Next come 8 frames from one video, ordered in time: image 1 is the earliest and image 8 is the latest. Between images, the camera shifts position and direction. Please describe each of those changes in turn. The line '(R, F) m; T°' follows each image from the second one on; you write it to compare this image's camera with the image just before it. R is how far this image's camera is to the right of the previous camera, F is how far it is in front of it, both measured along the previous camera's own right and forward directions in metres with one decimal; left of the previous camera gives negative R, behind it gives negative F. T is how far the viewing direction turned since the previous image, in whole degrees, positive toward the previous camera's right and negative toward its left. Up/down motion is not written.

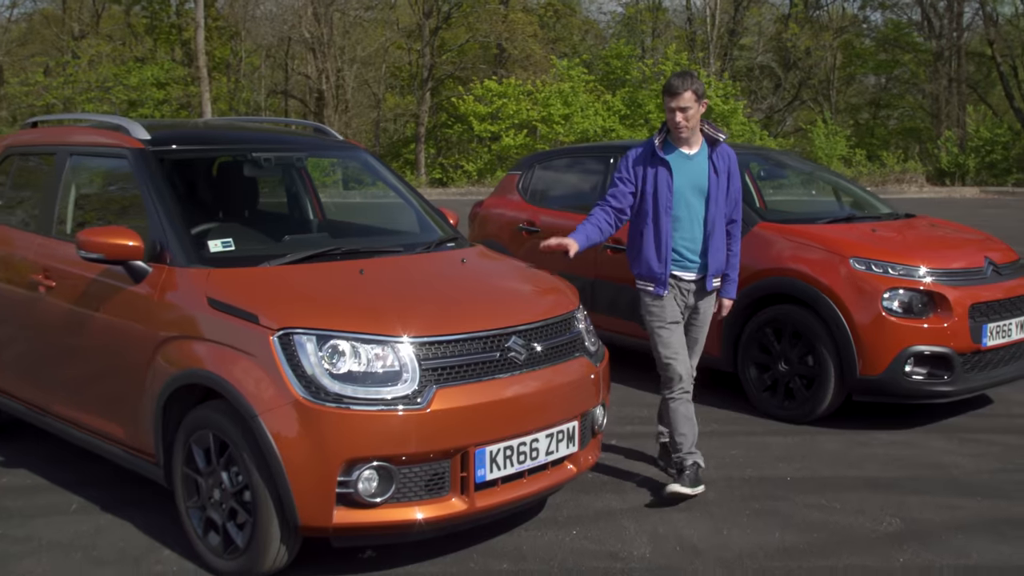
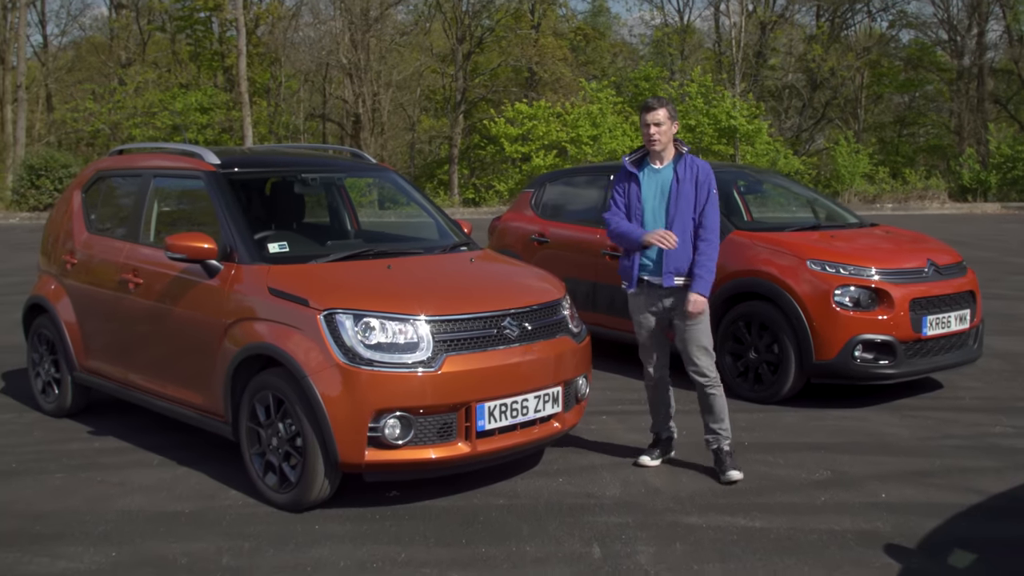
(+0.2, -0.9) m; -2°
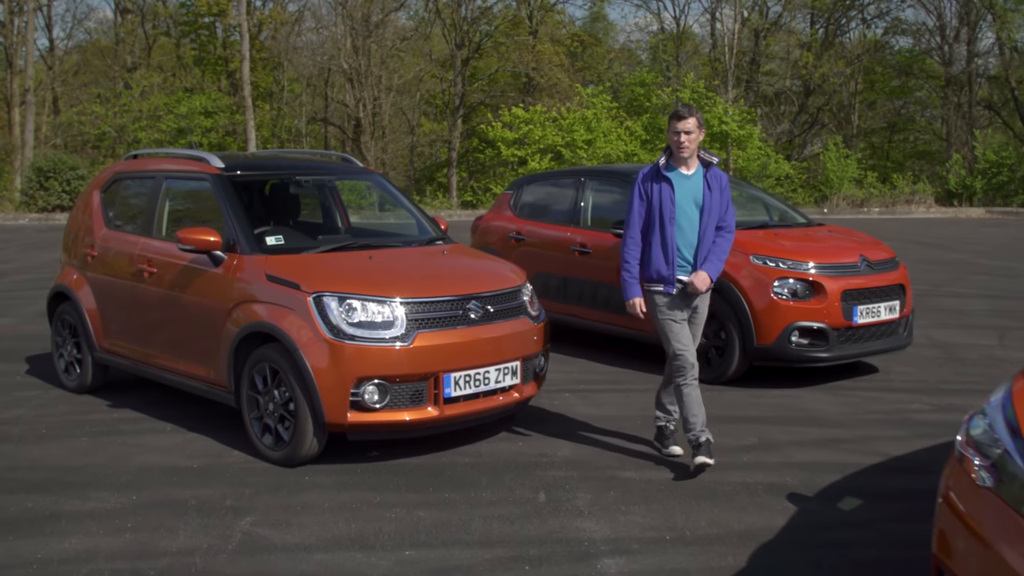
(+0.2, -0.7) m; 0°
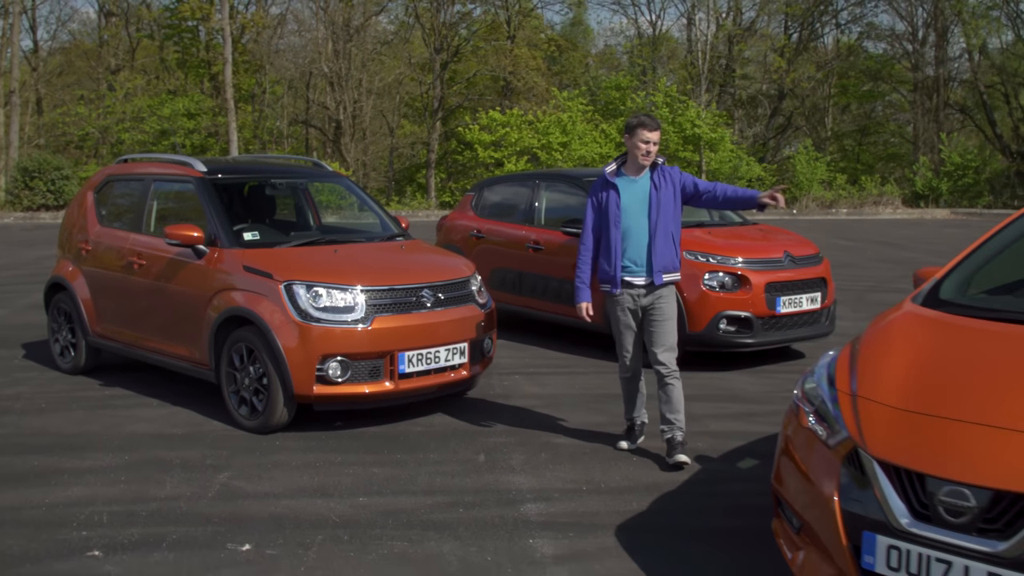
(+0.2, -0.7) m; +1°
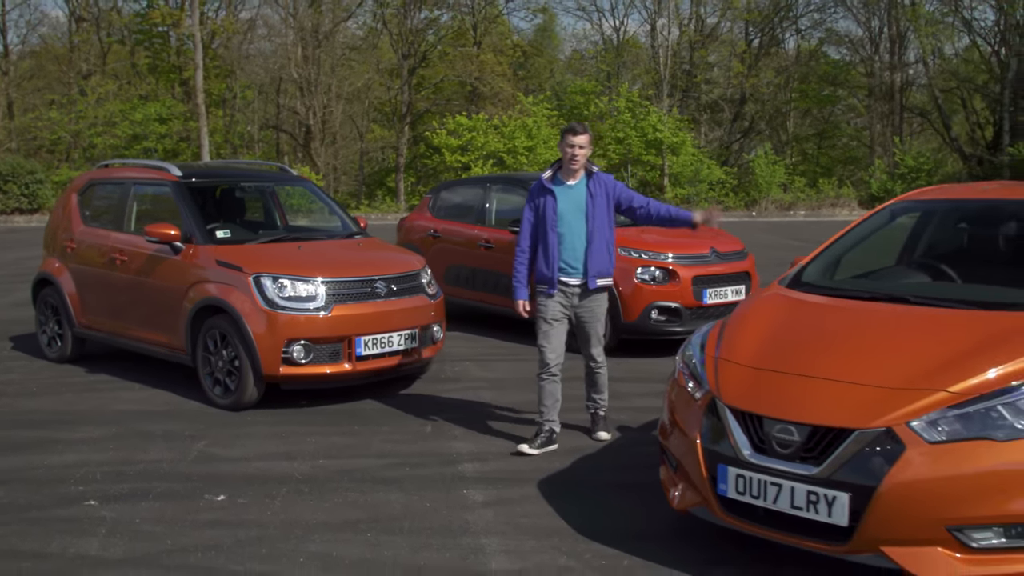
(+0.1, -0.7) m; +1°
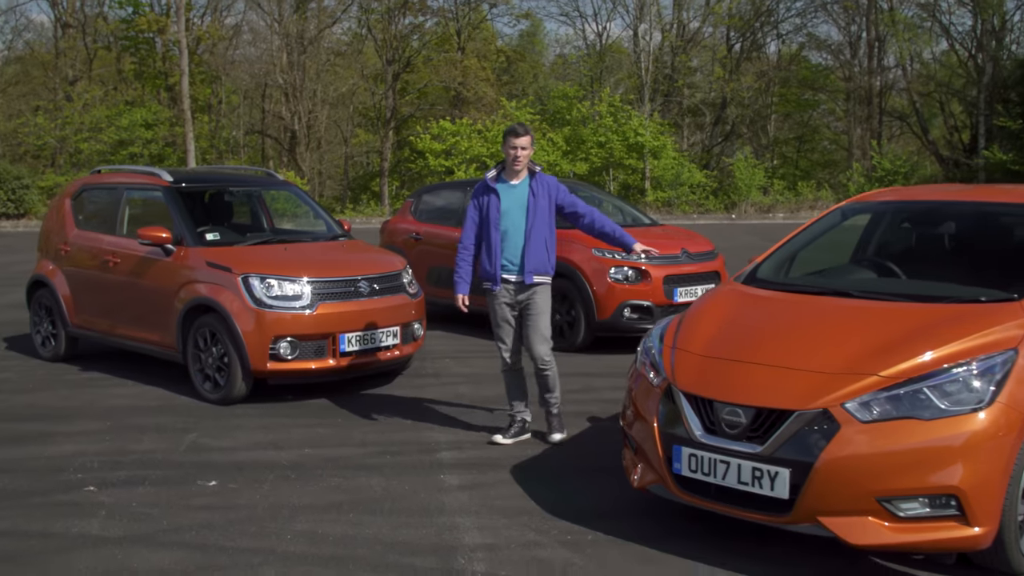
(+0.1, -0.3) m; +1°
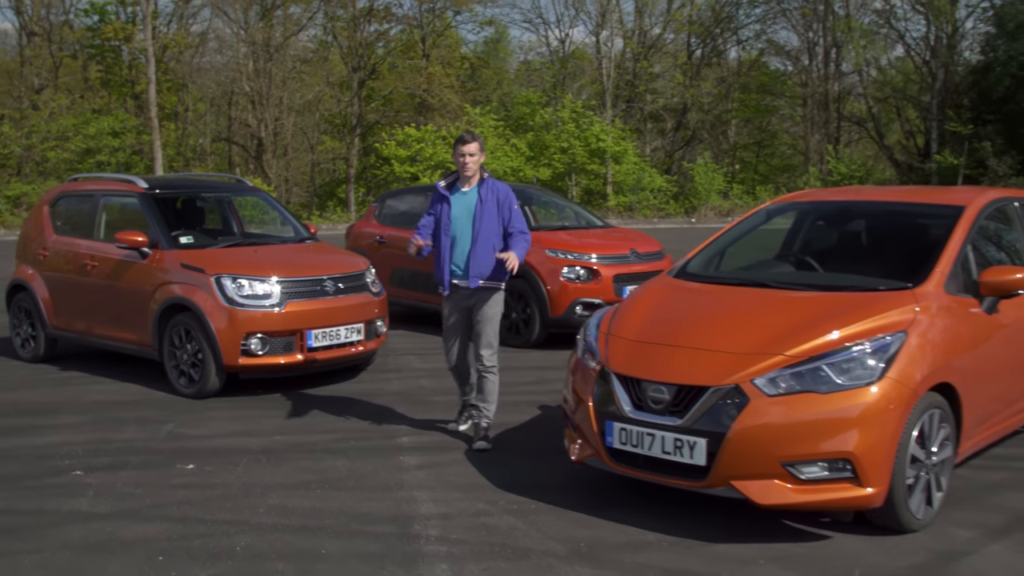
(+0.1, -0.5) m; +1°
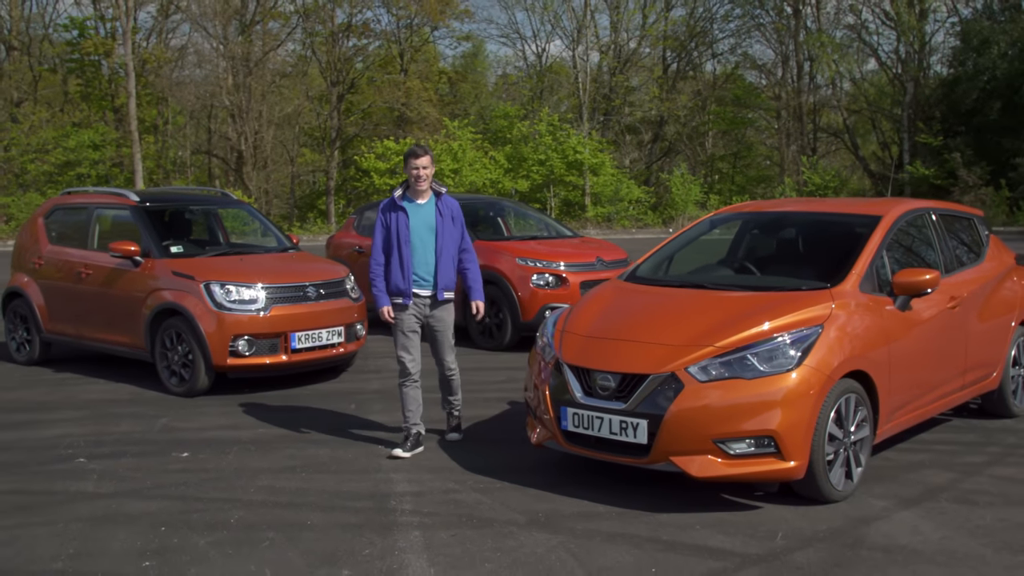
(+0.1, -0.5) m; +1°
